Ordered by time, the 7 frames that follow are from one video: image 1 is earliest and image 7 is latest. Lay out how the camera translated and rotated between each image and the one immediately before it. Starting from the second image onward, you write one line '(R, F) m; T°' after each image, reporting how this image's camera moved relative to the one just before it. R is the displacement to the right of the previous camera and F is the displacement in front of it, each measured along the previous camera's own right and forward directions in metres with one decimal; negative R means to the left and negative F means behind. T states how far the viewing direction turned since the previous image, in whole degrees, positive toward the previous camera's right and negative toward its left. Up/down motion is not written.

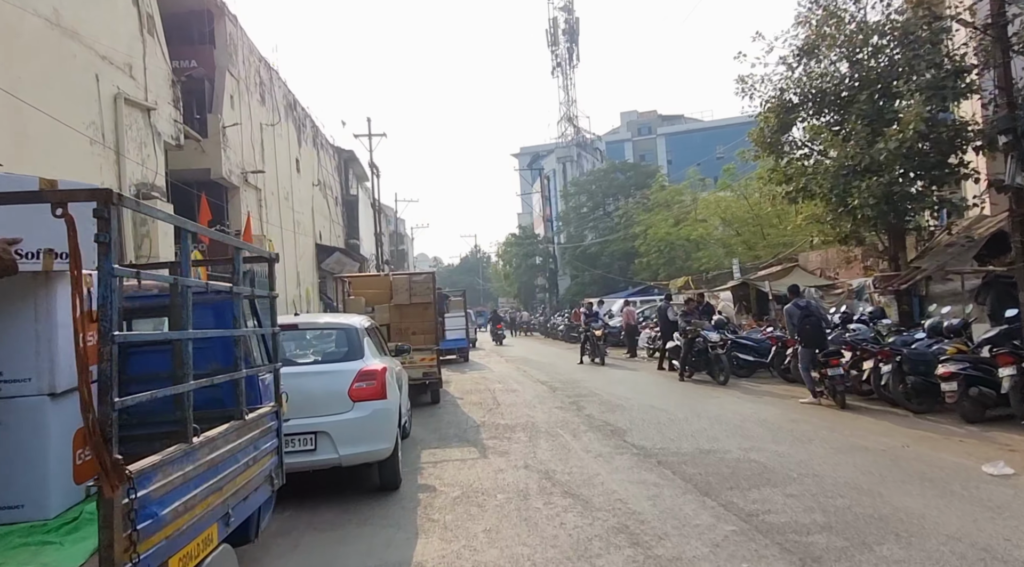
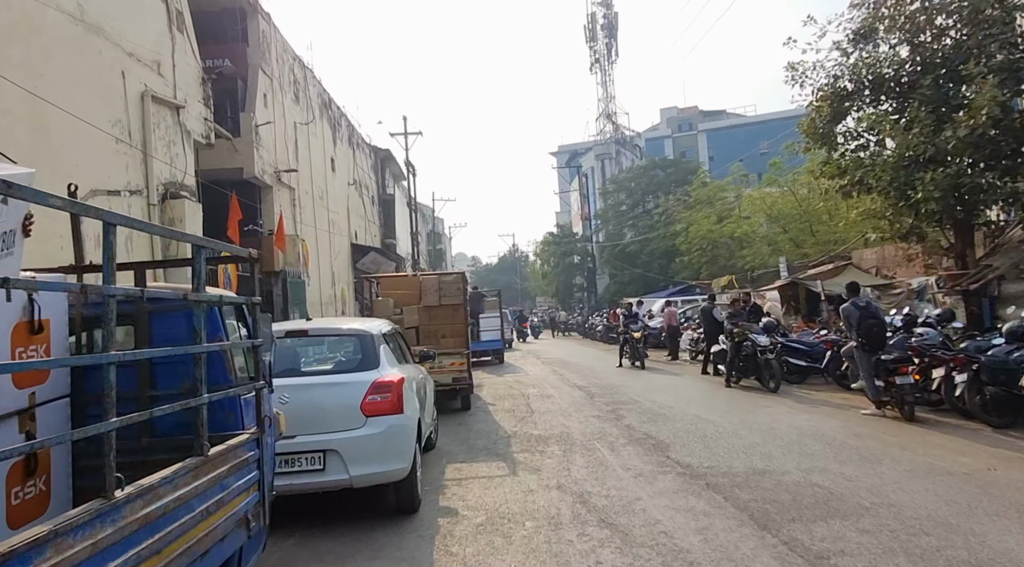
(+0.1, +0.5) m; -3°
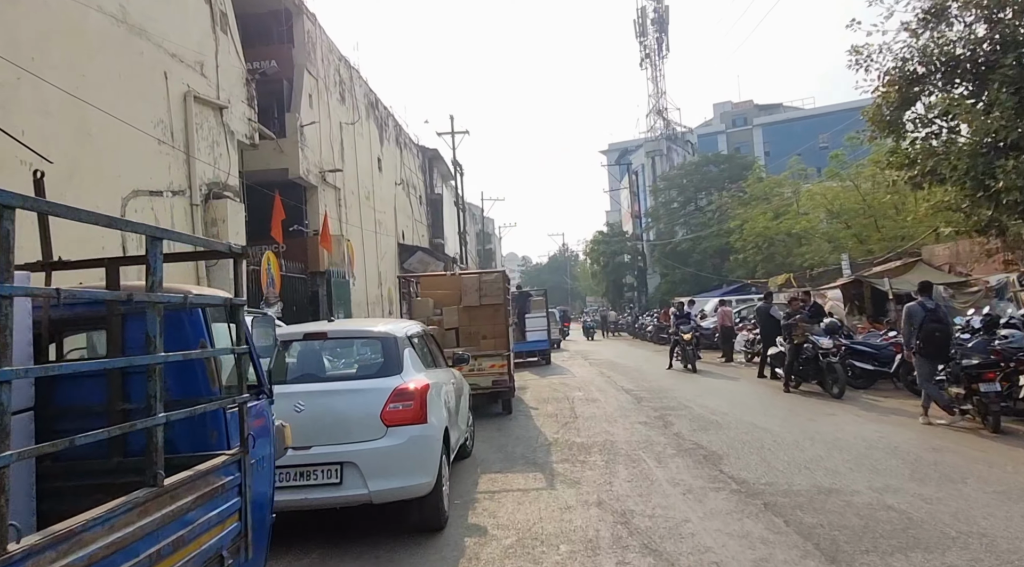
(+0.1, +0.4) m; -4°
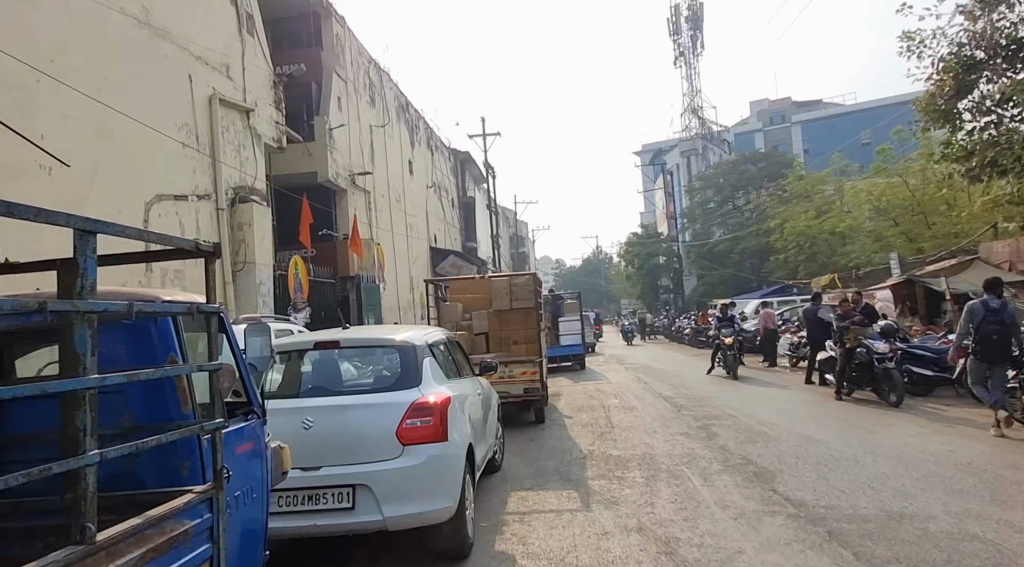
(0.0, +0.4) m; -3°
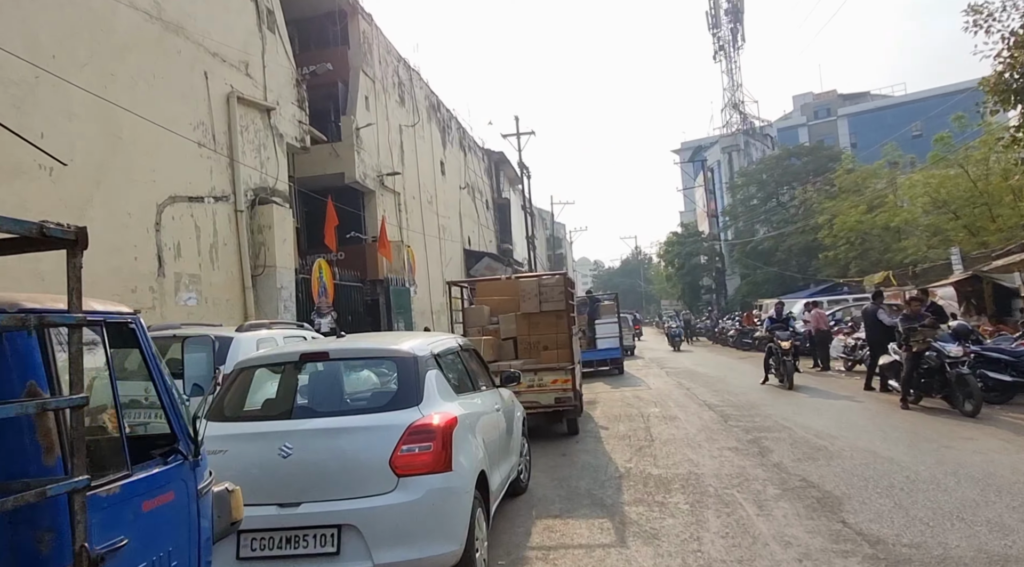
(+0.1, +0.6) m; -3°
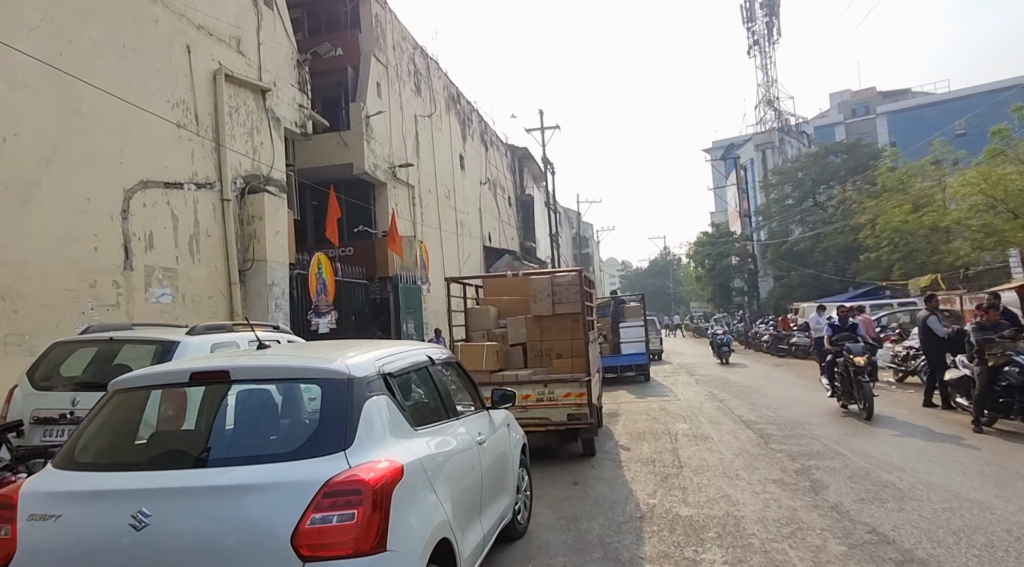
(+0.2, +1.1) m; -2°
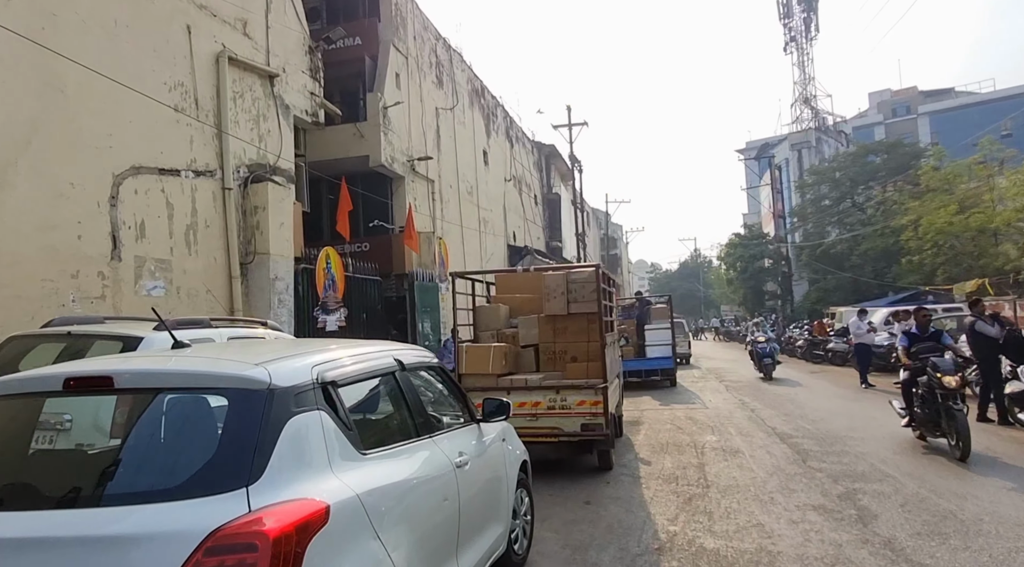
(+0.2, +0.6) m; -2°
